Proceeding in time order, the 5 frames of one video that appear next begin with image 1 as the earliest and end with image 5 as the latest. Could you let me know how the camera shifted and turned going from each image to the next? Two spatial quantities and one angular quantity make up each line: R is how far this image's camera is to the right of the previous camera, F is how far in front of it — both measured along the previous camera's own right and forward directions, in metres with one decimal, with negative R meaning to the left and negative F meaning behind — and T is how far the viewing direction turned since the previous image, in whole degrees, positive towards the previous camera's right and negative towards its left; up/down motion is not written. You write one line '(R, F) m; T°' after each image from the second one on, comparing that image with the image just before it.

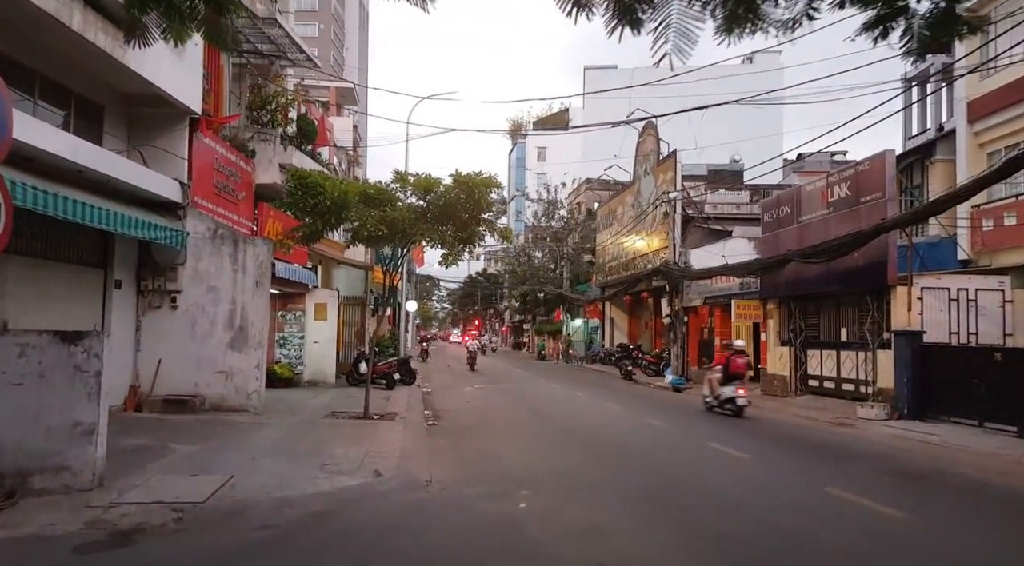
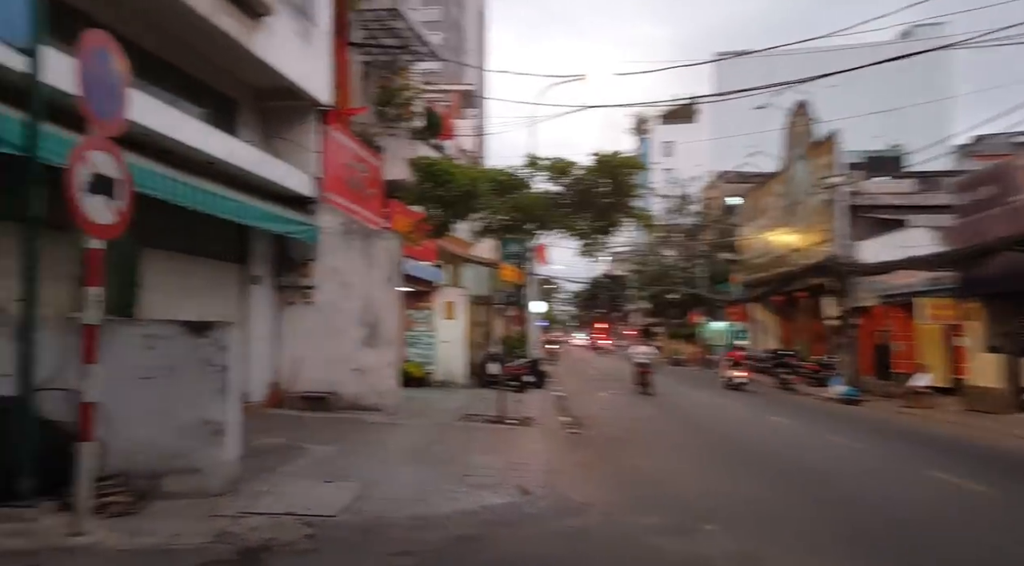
(-0.5, +1.1) m; -9°
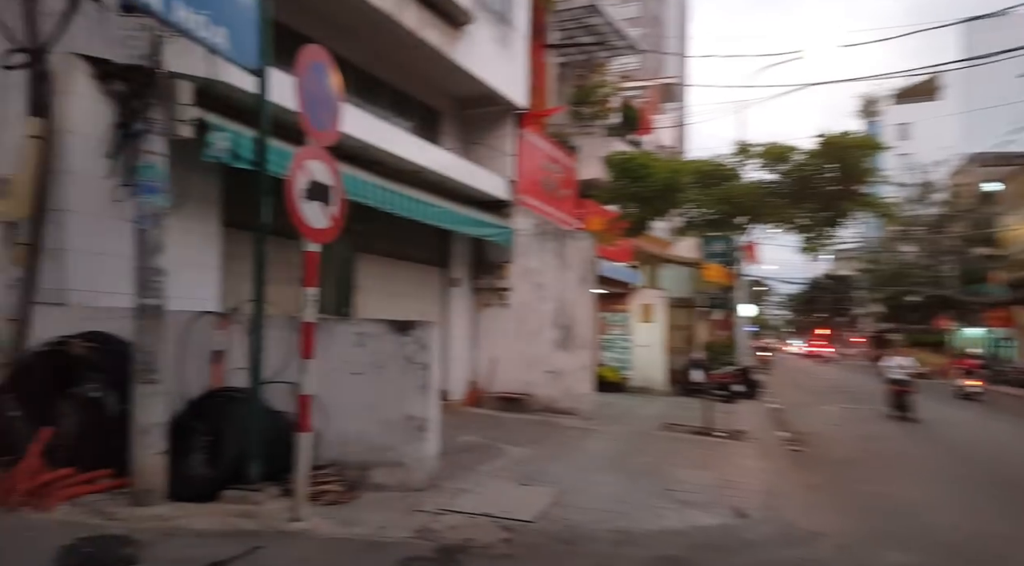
(-0.1, +0.4) m; -15°
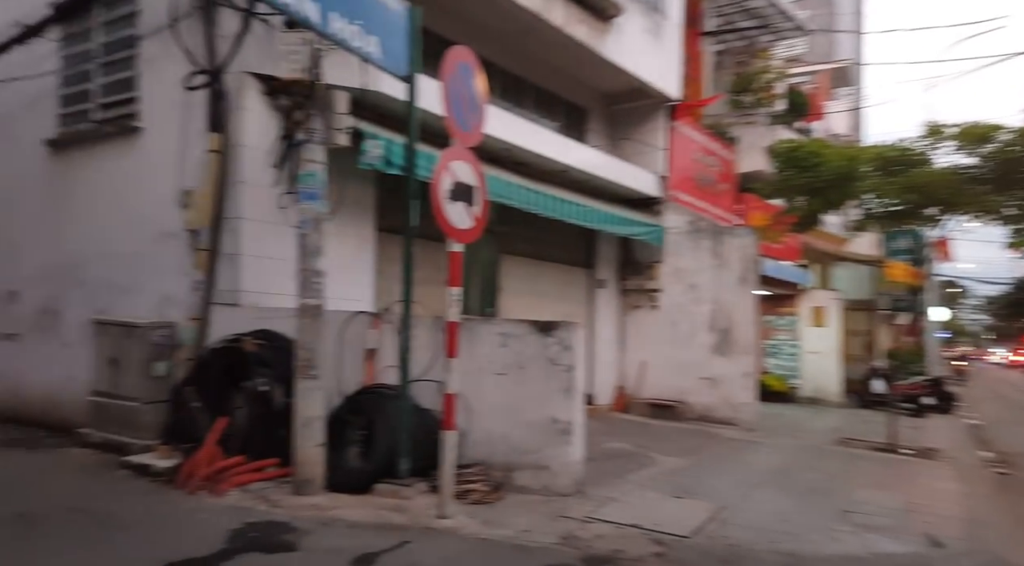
(+0.1, +0.2) m; -13°
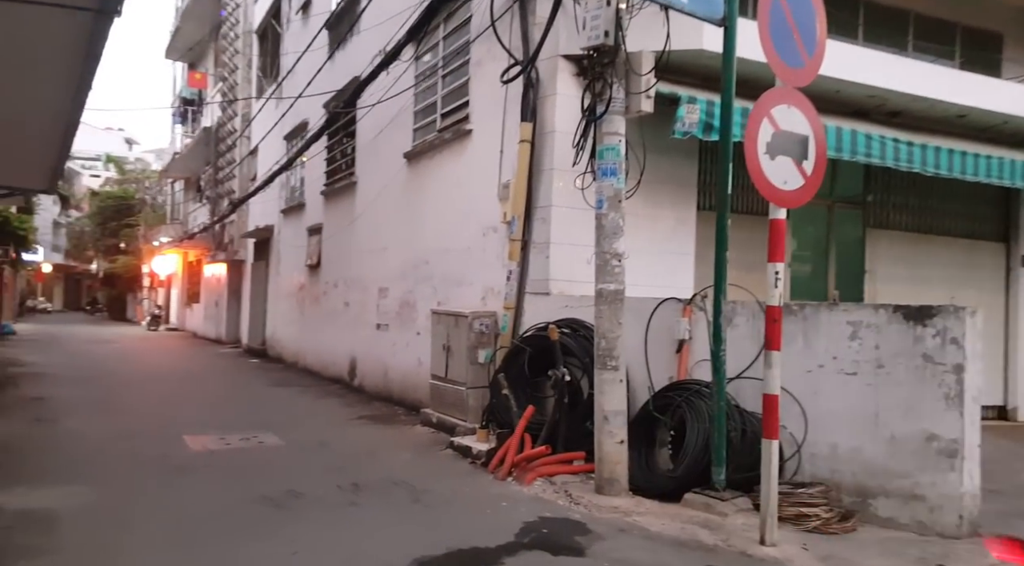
(+0.6, +0.9) m; -31°
